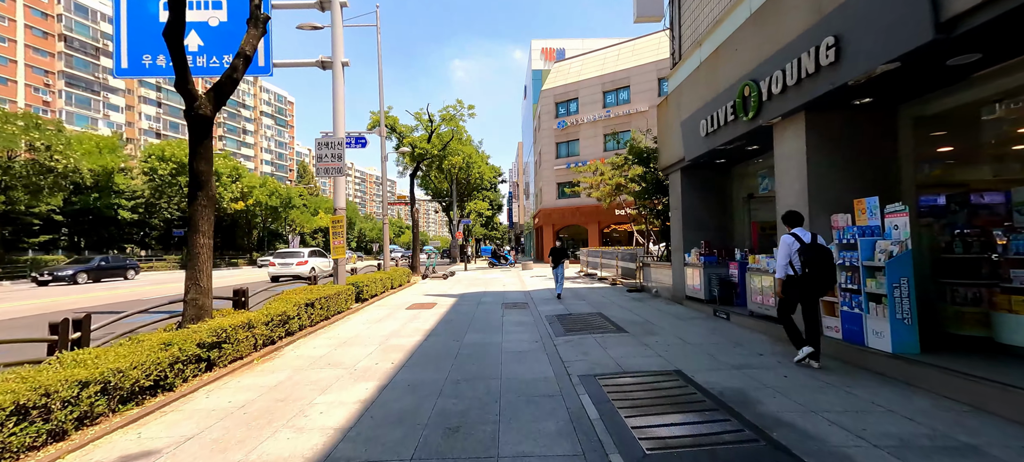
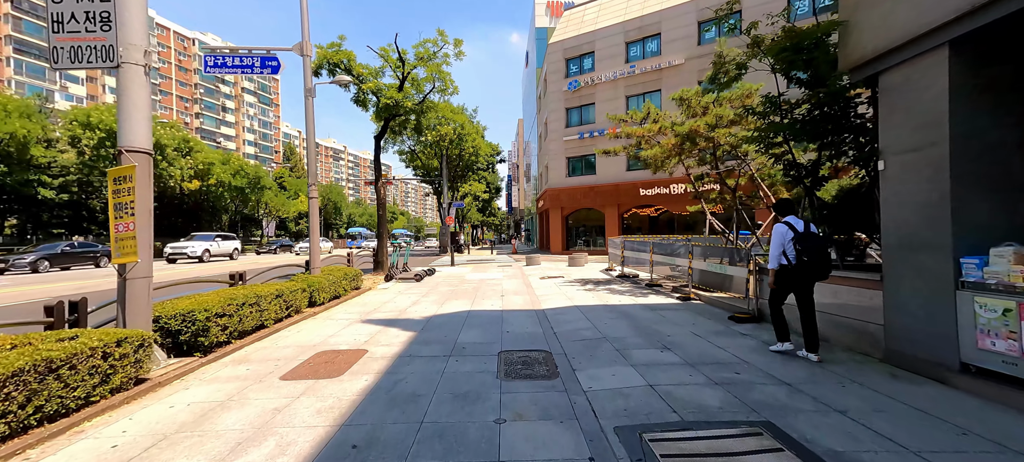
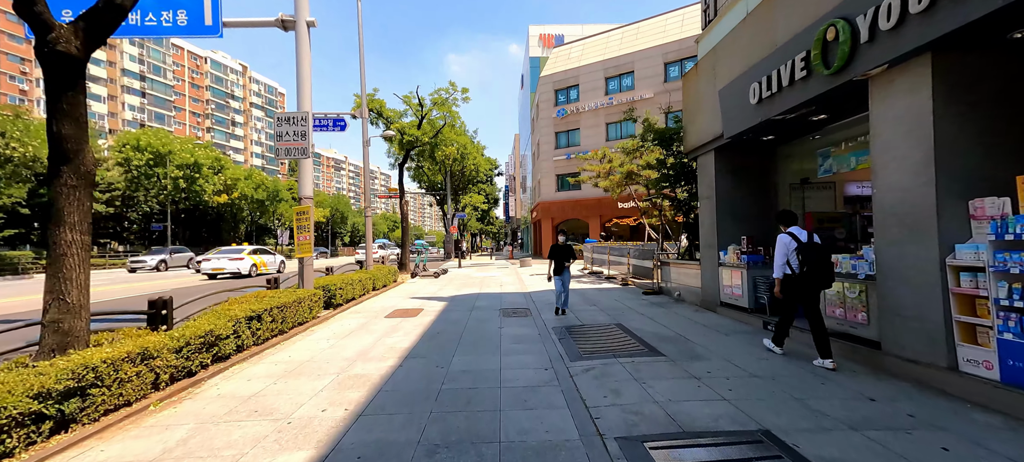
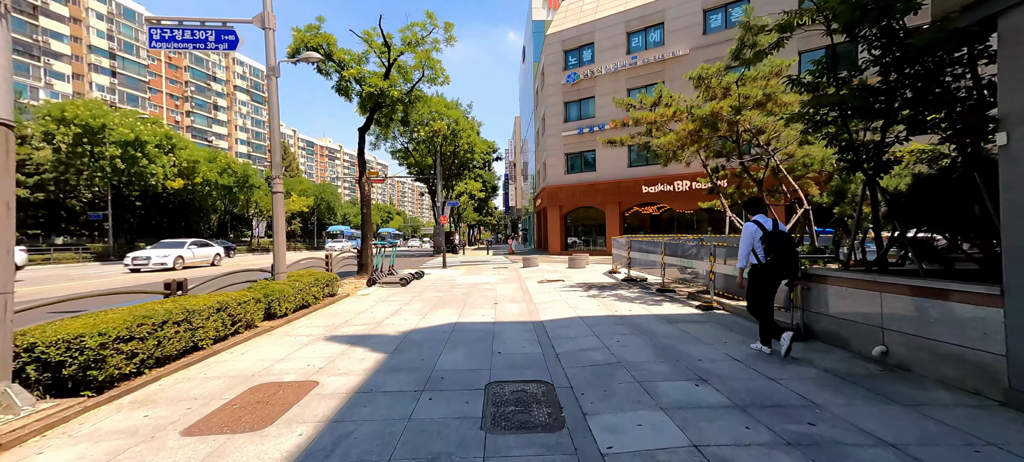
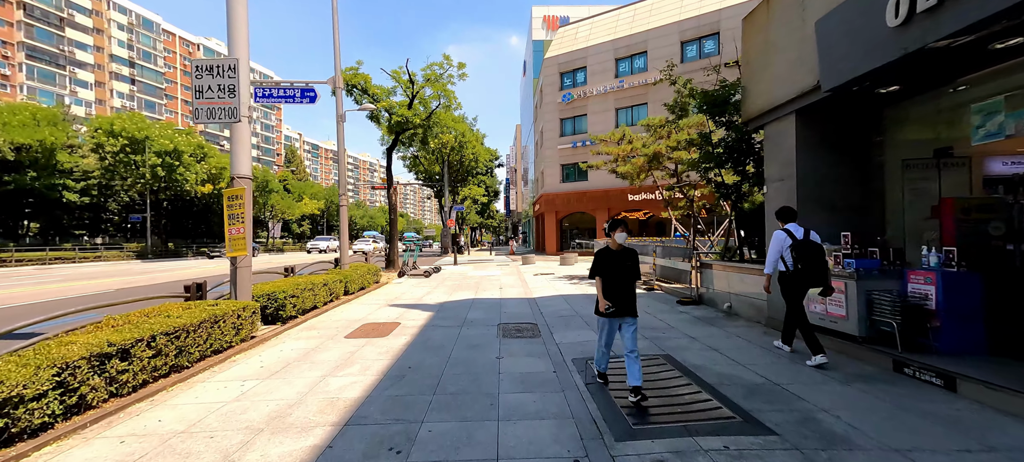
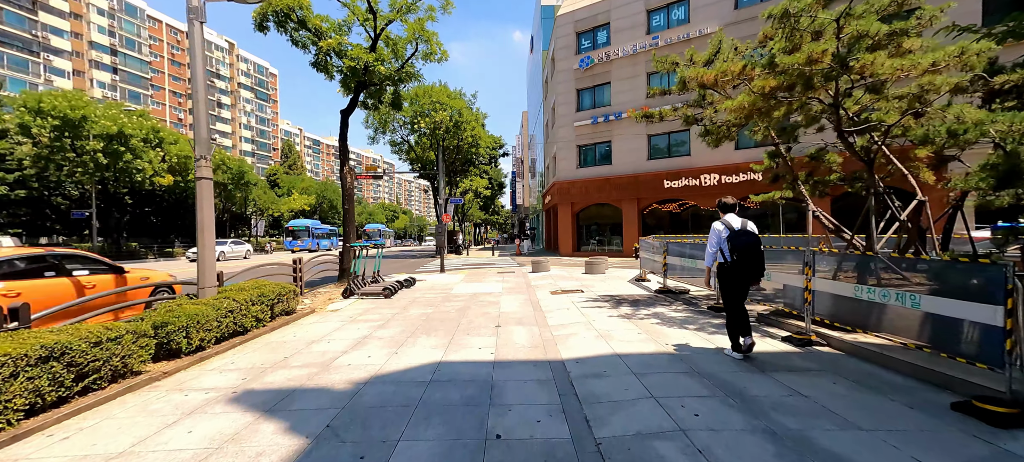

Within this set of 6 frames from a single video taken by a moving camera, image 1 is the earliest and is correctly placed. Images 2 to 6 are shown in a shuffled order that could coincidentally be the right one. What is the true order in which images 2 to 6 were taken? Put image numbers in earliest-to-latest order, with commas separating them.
3, 5, 2, 4, 6
